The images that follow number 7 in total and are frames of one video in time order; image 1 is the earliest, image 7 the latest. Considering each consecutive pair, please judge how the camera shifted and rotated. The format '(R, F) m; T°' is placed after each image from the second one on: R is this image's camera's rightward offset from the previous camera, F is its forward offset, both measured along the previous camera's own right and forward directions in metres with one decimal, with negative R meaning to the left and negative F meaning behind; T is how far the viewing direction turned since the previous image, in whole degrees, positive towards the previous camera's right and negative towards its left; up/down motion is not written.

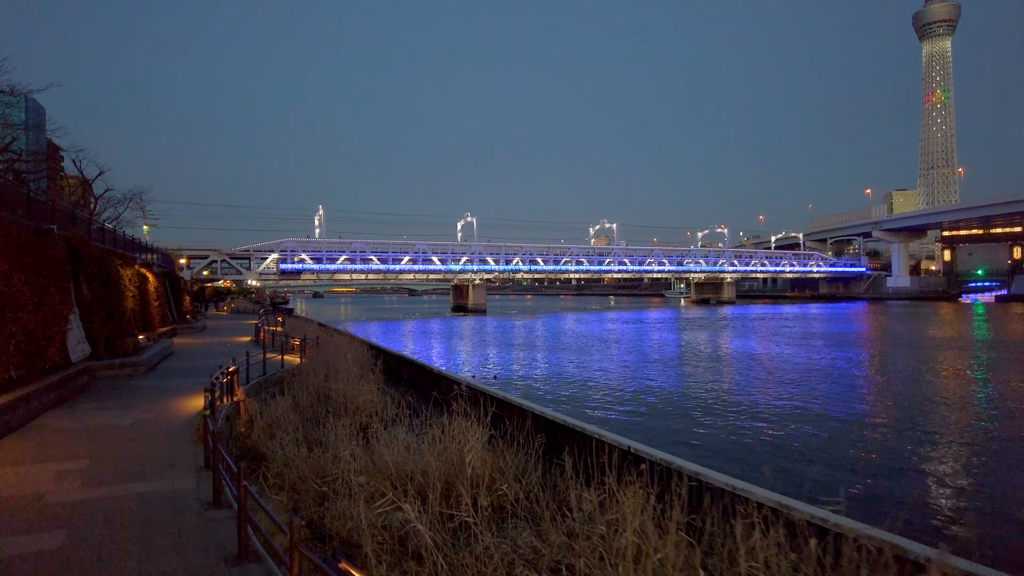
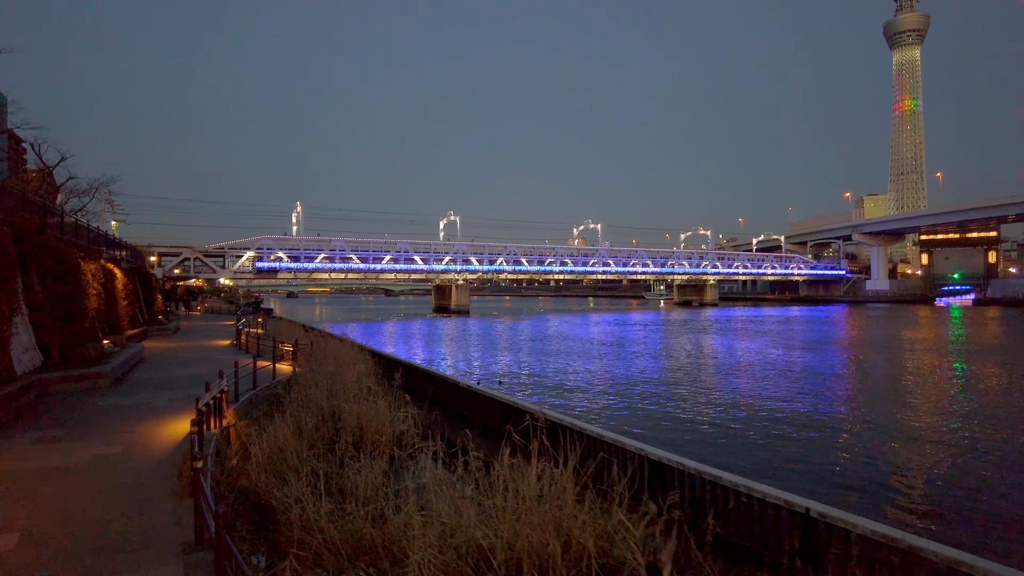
(-1.3, +2.4) m; +2°
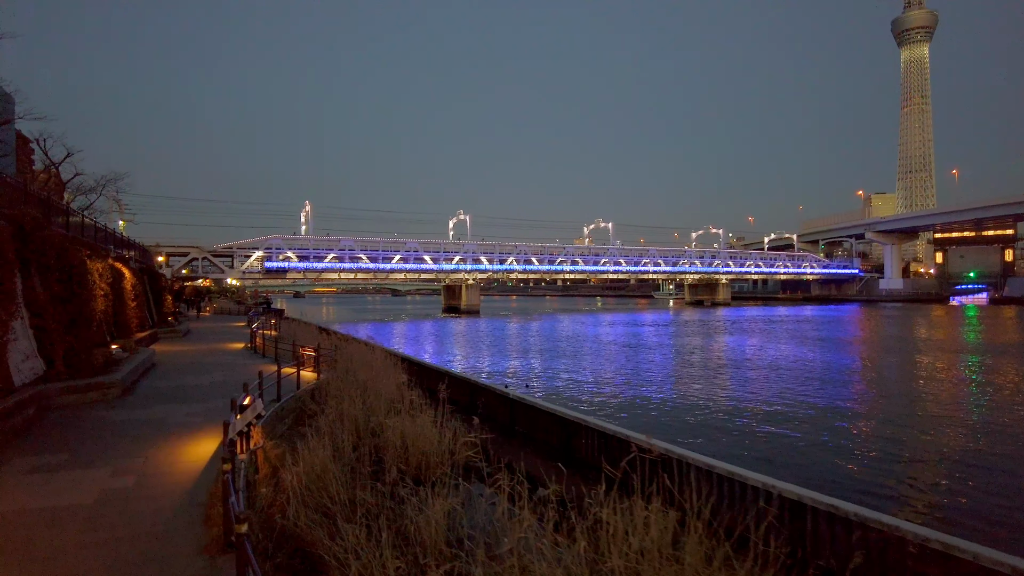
(-0.9, +1.4) m; 0°
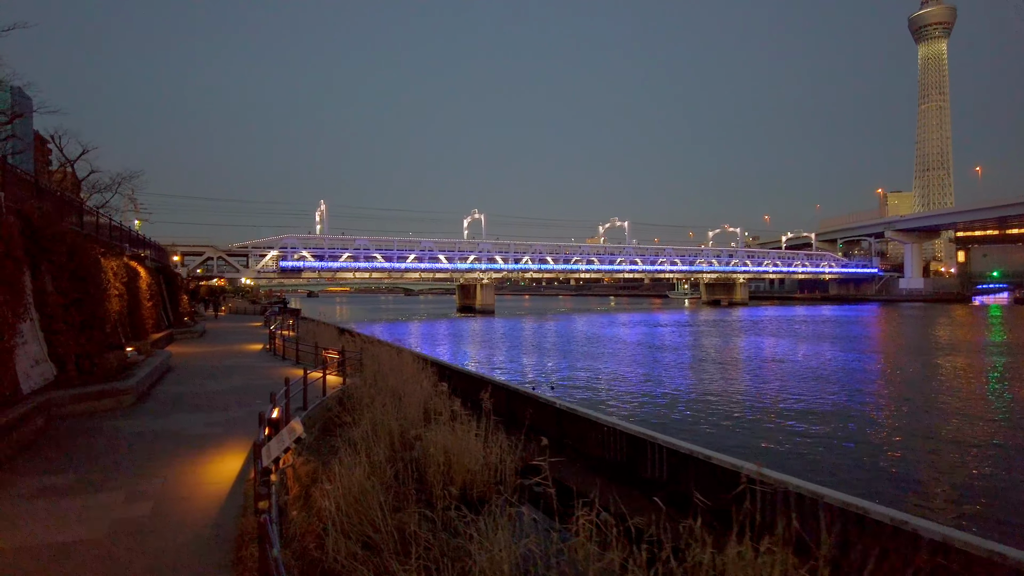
(-0.6, +1.0) m; -1°
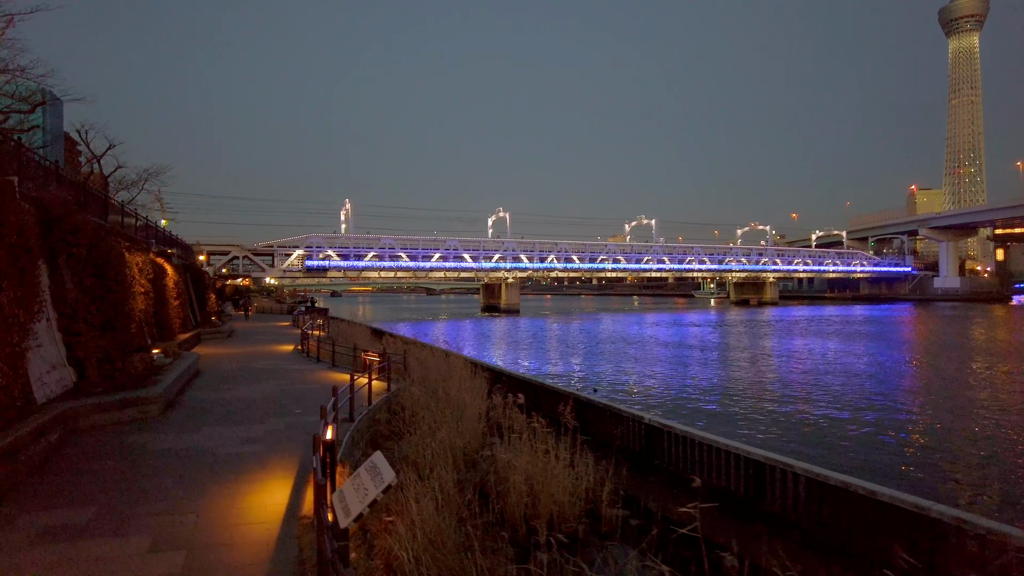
(-0.8, +1.4) m; -2°
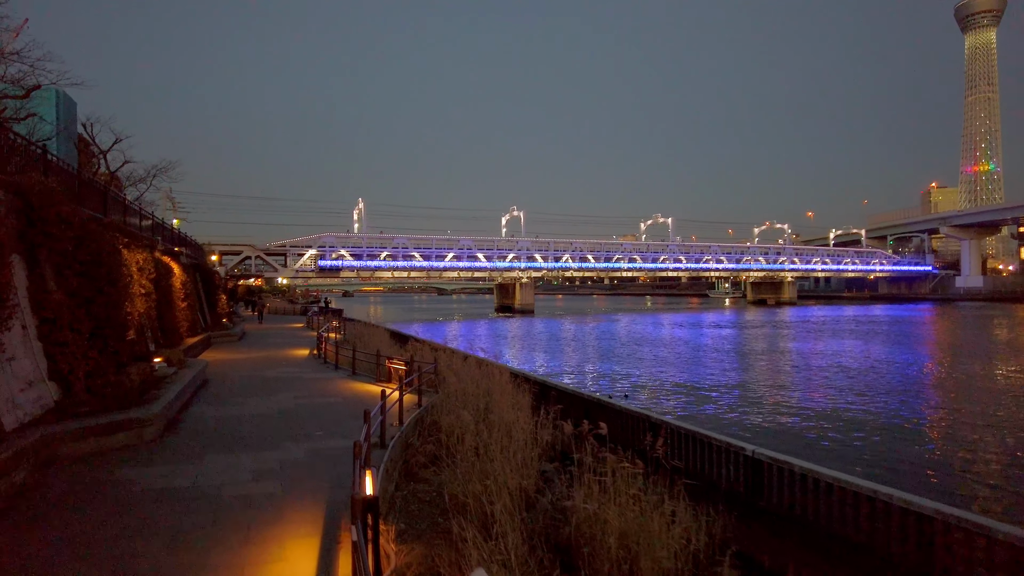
(-0.7, +1.6) m; -1°
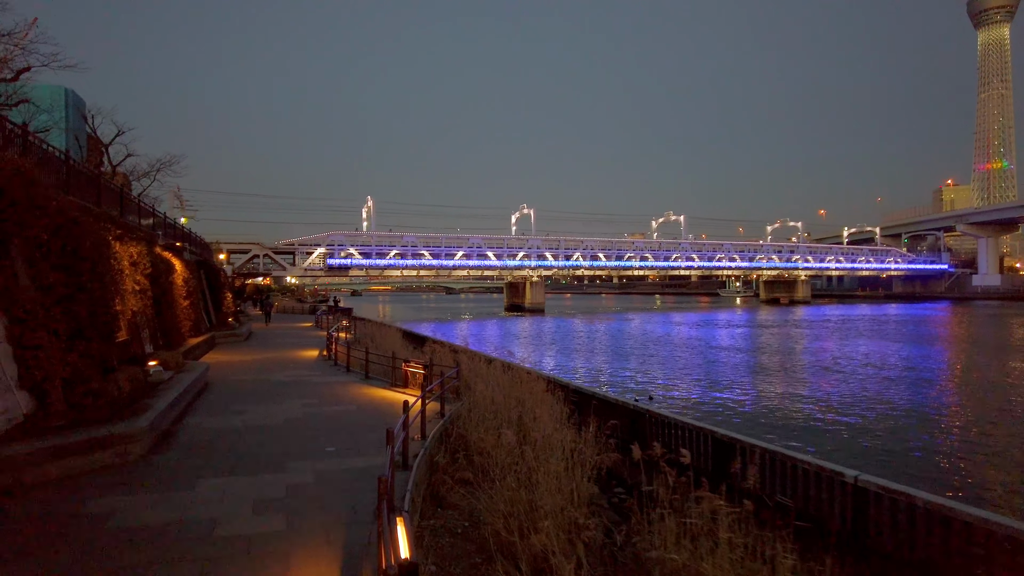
(-0.4, +1.2) m; -1°
